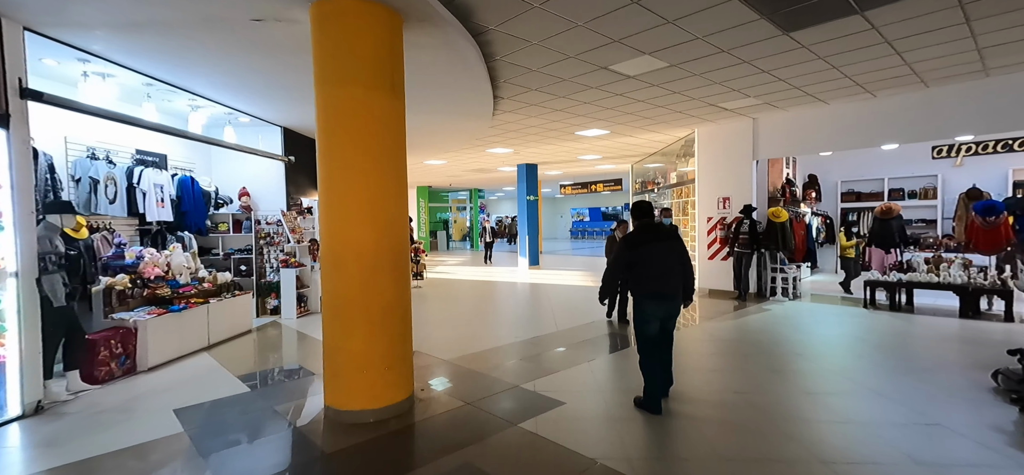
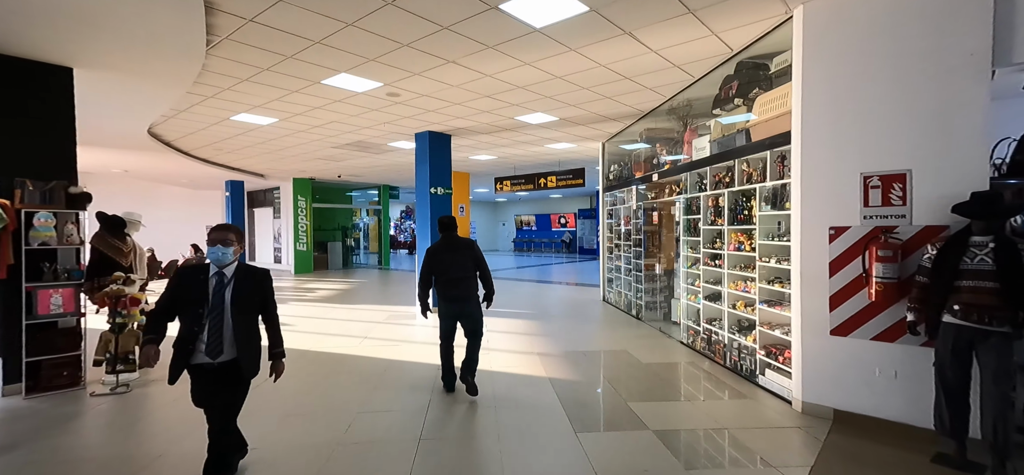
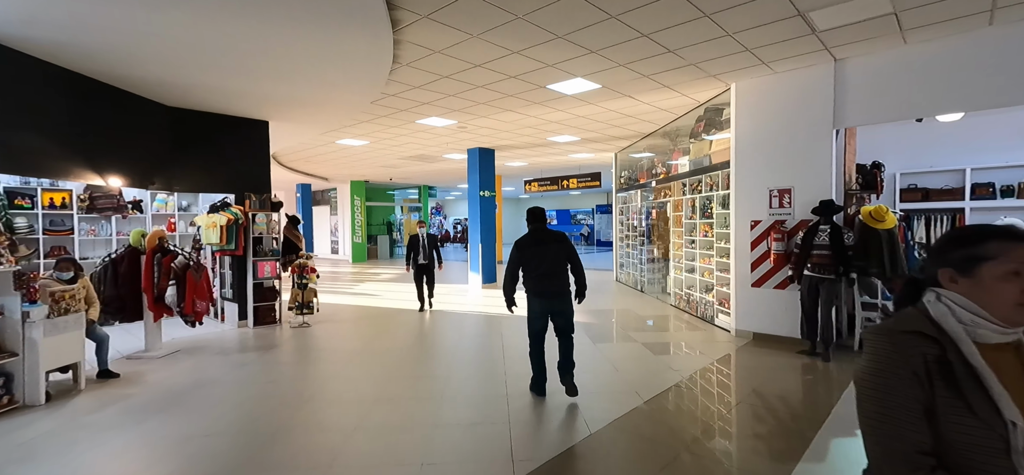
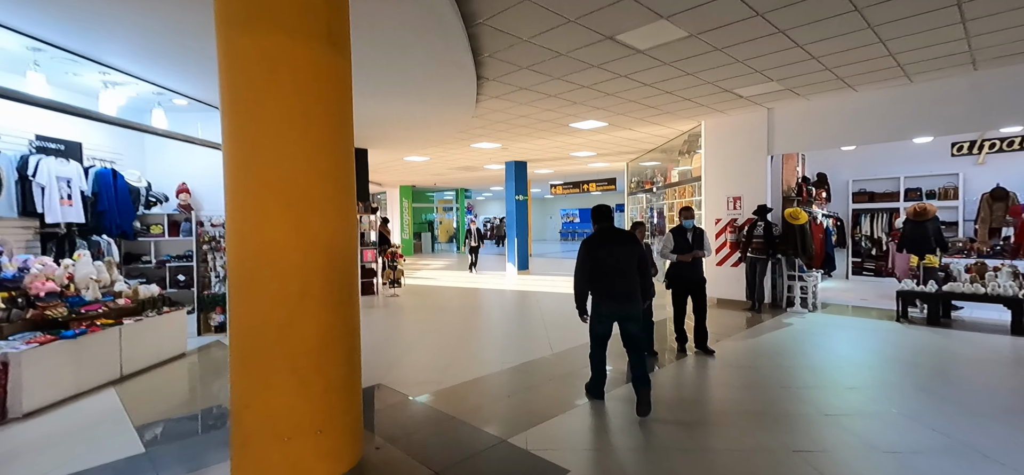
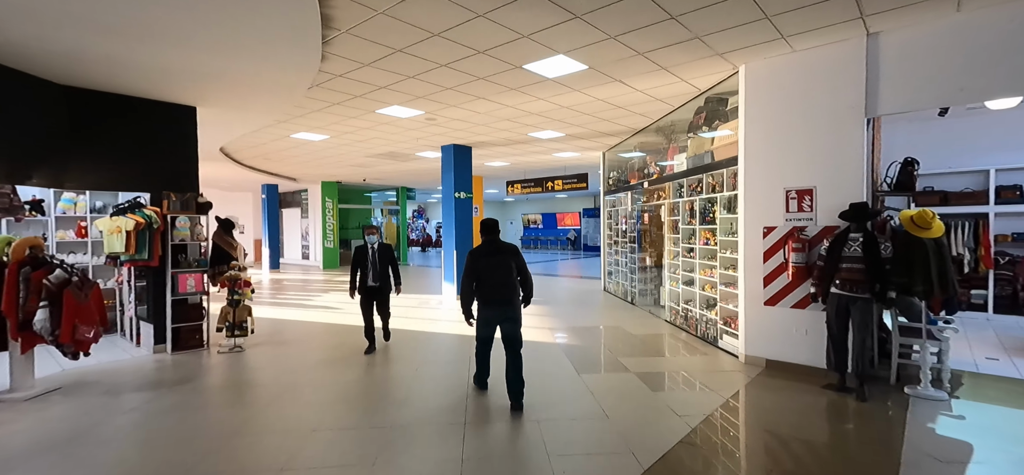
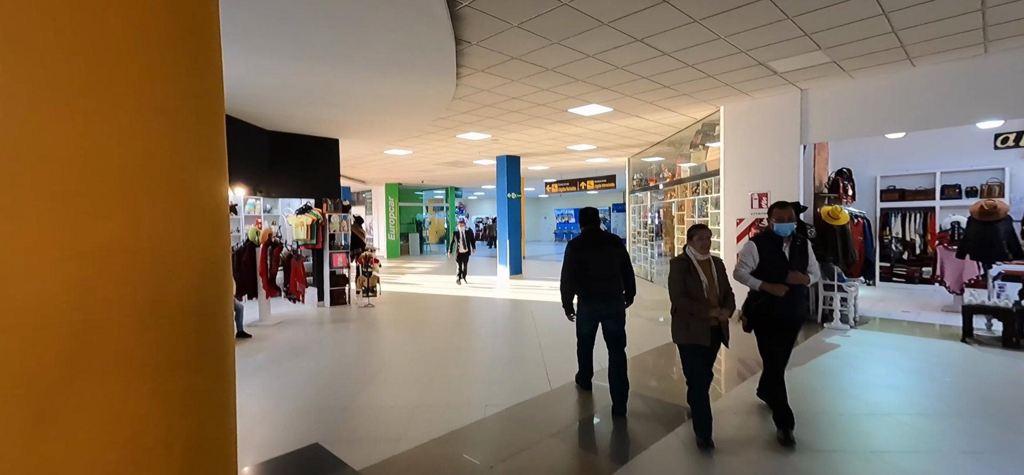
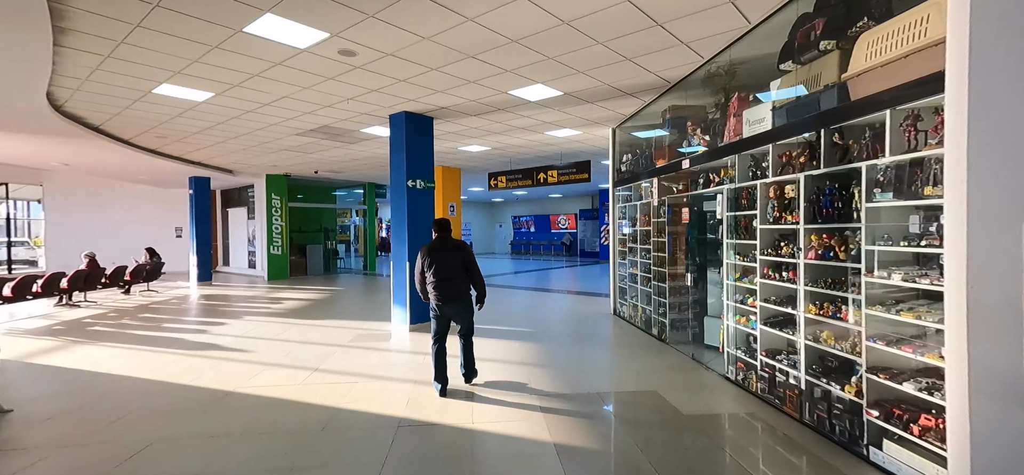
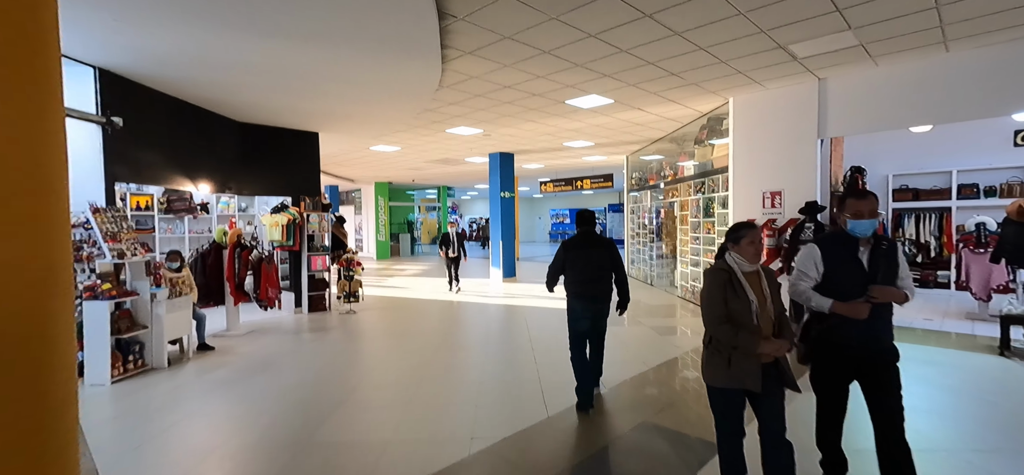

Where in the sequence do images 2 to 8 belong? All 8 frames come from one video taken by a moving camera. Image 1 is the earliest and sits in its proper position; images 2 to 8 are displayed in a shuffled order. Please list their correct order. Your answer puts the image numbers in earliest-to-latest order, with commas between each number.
4, 6, 8, 3, 5, 2, 7
